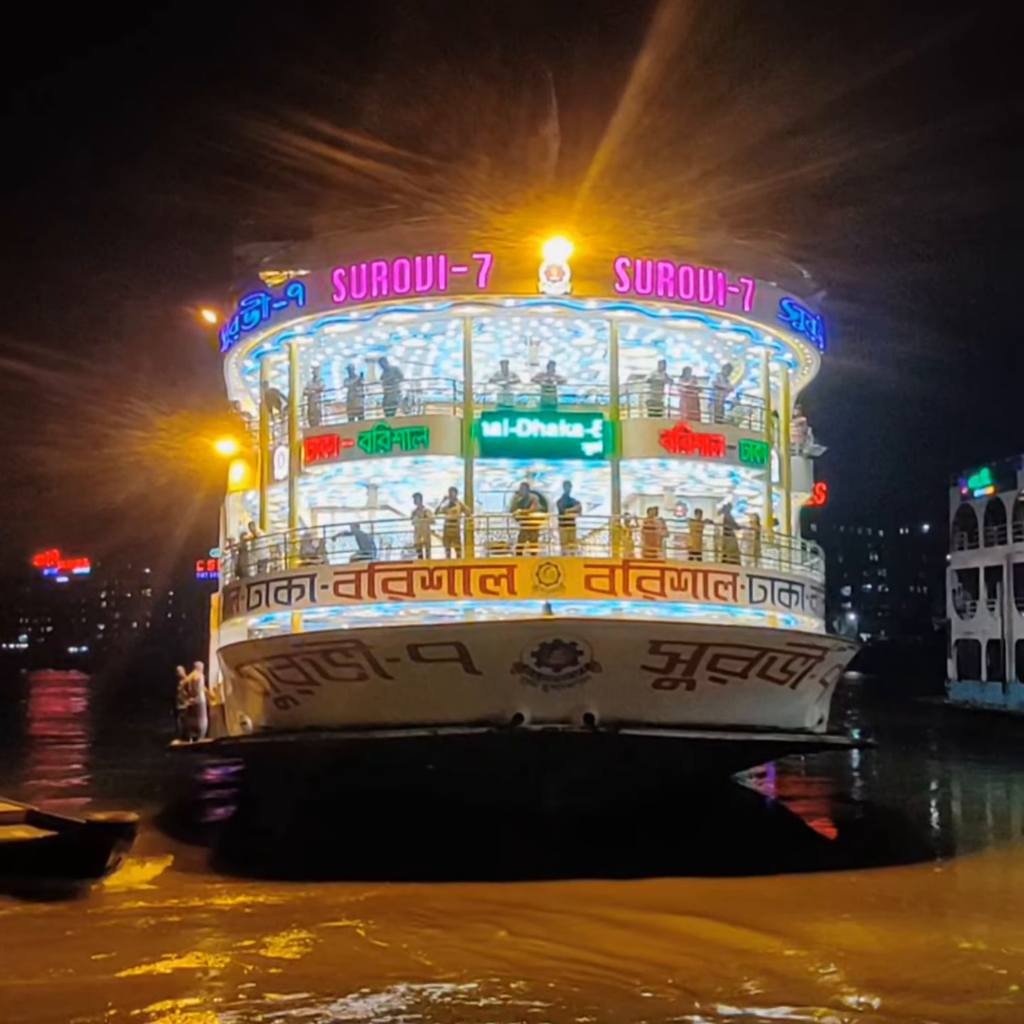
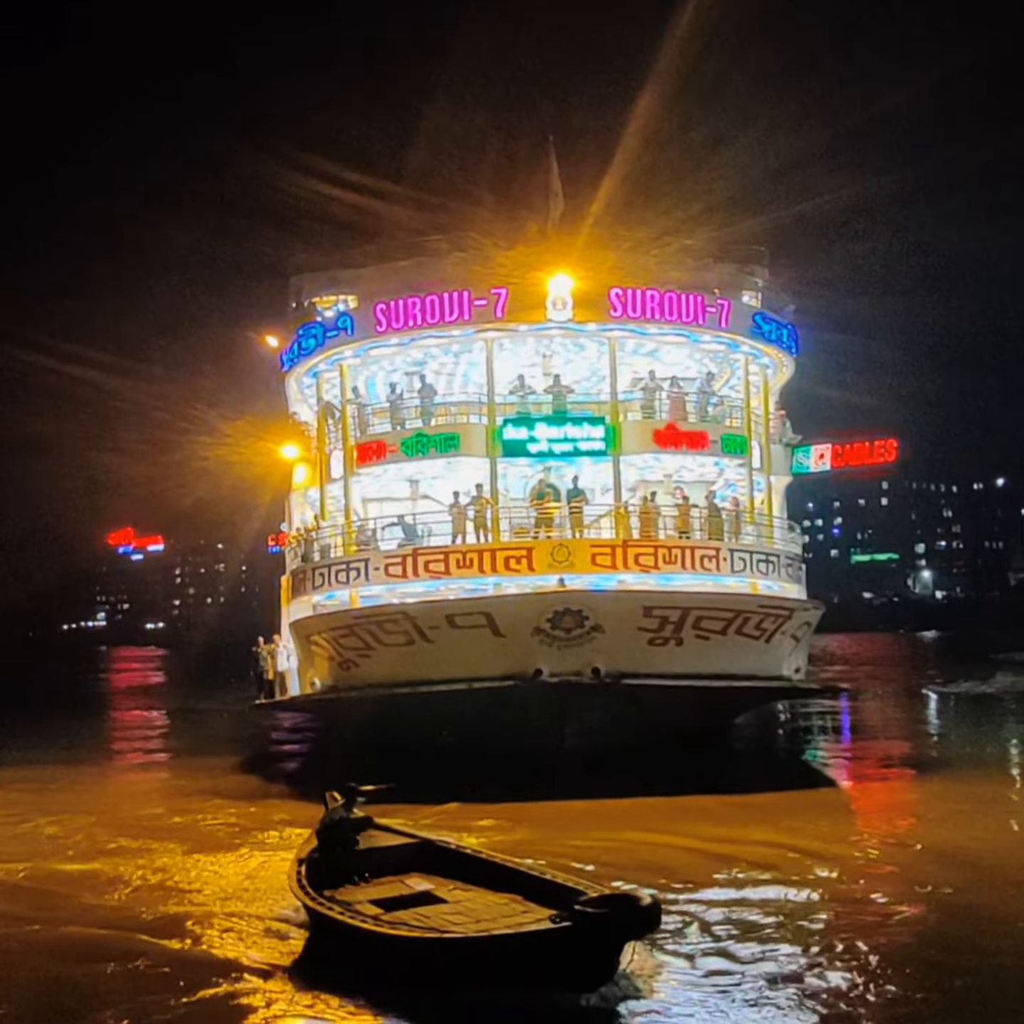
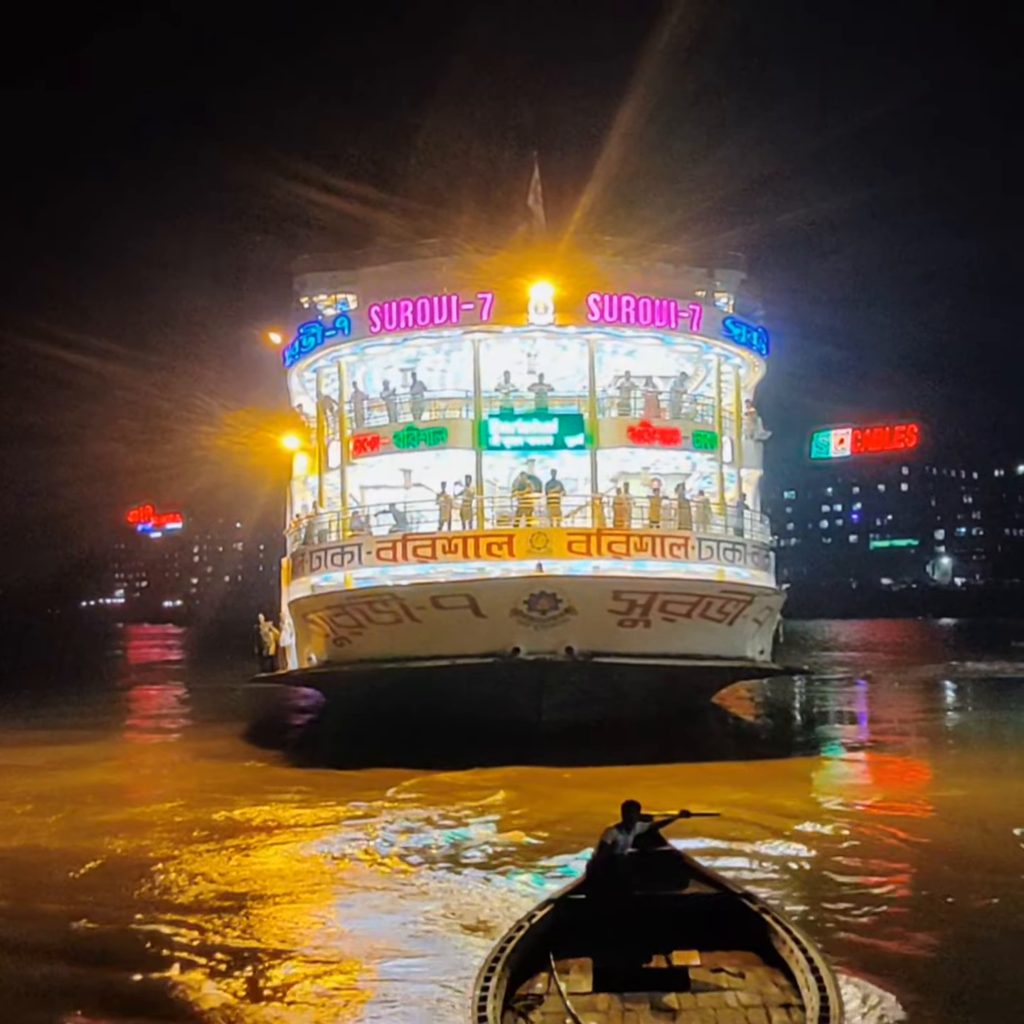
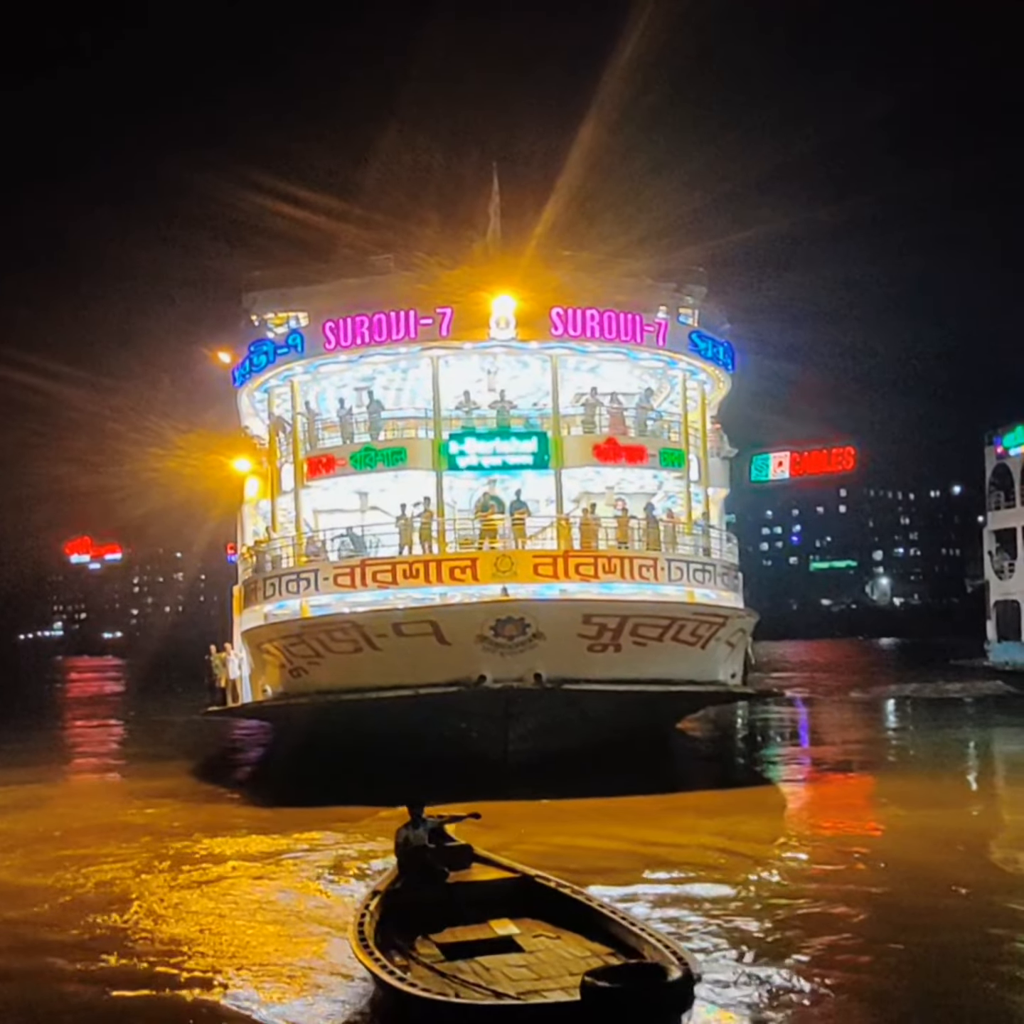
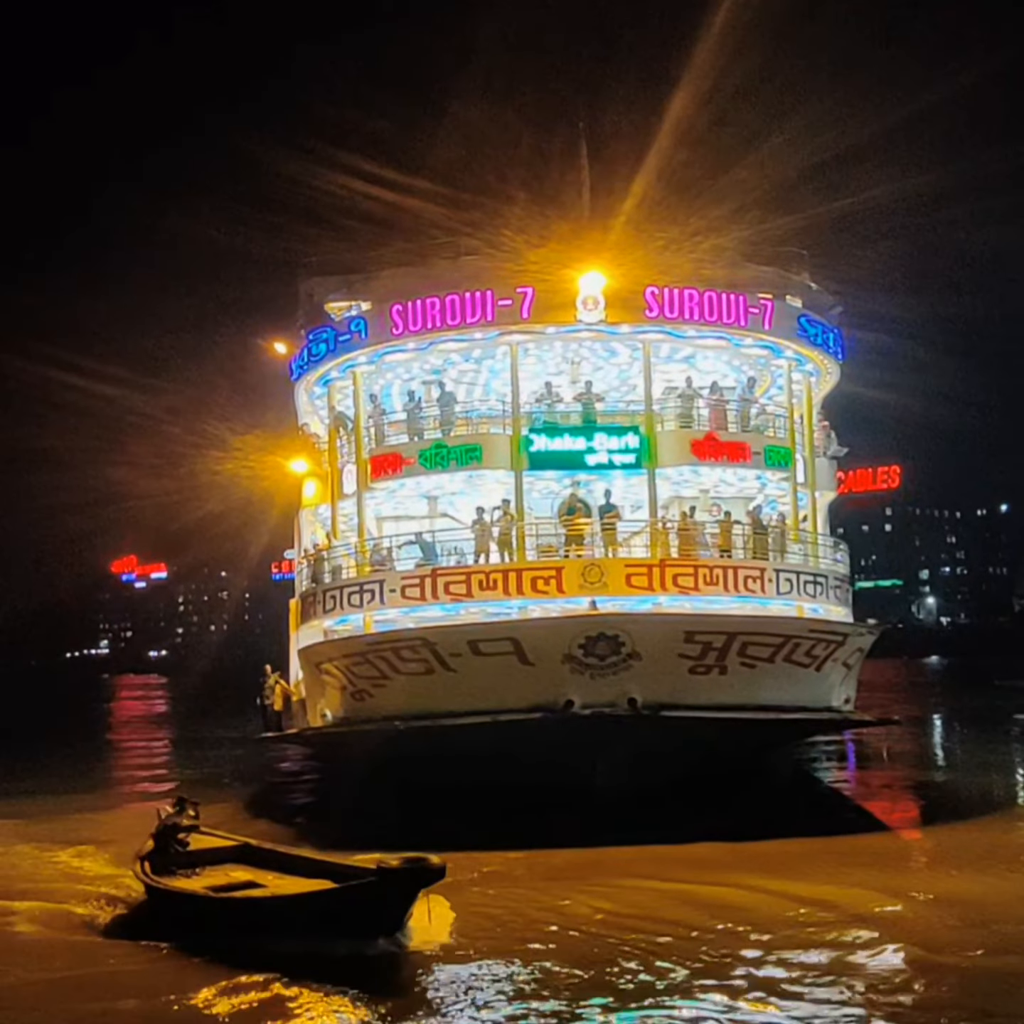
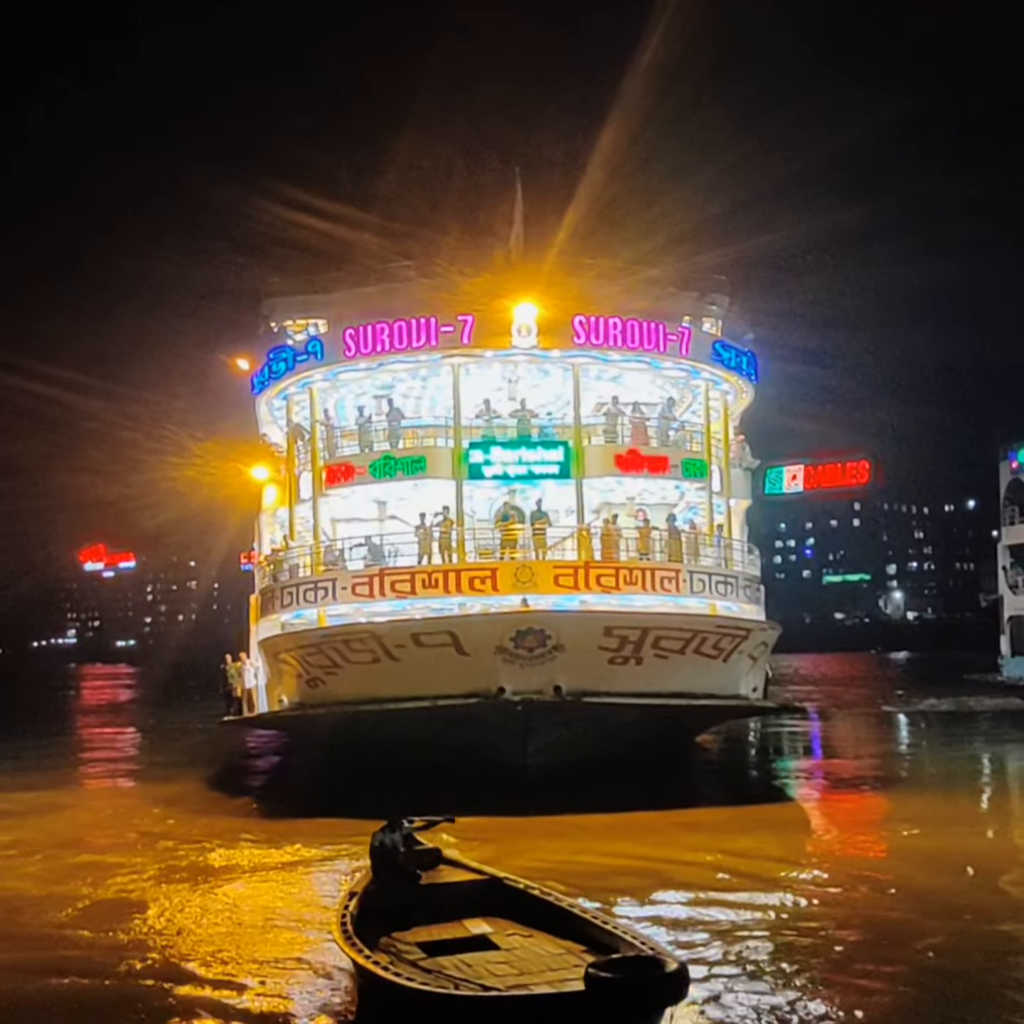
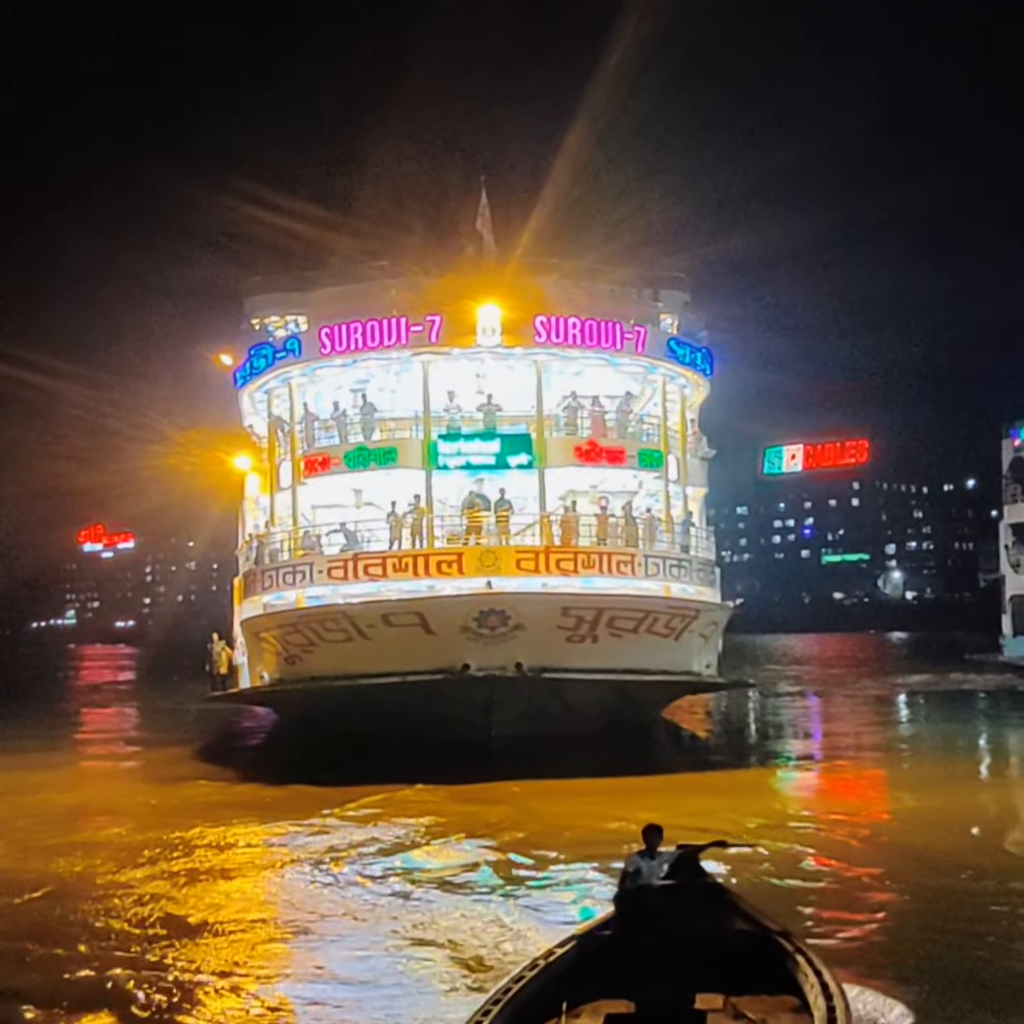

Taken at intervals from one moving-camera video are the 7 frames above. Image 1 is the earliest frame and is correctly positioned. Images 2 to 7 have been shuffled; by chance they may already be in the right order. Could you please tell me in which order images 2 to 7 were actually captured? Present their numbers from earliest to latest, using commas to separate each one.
5, 2, 6, 4, 3, 7
